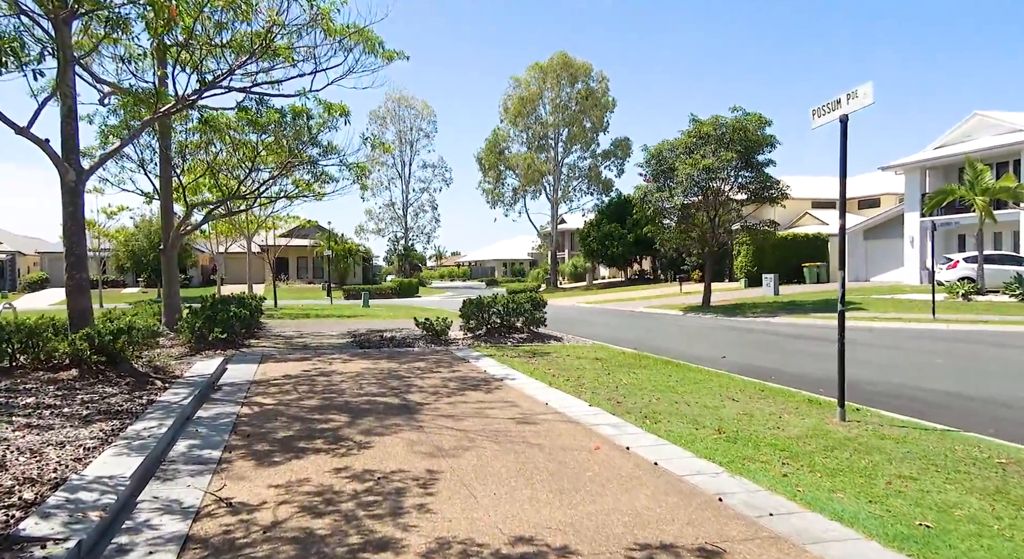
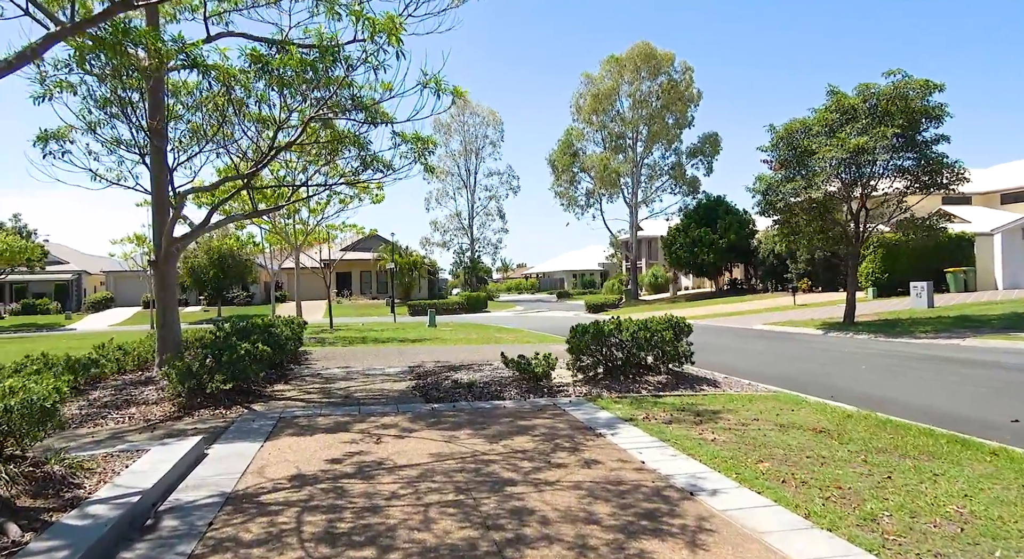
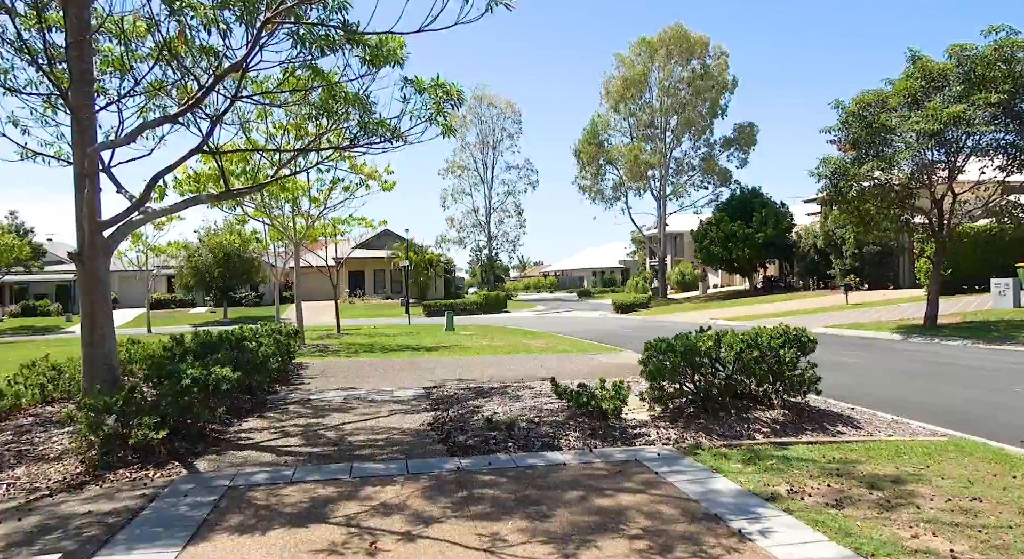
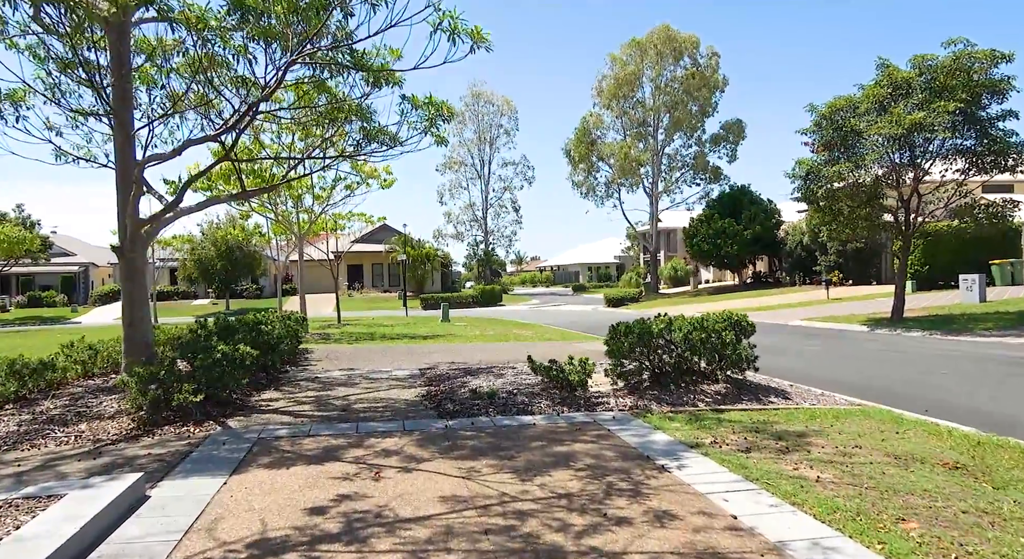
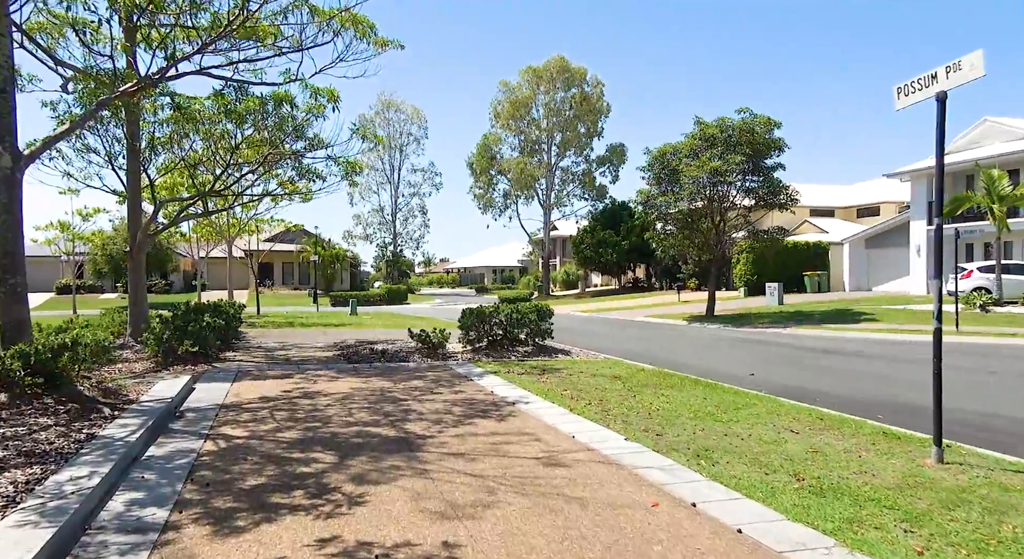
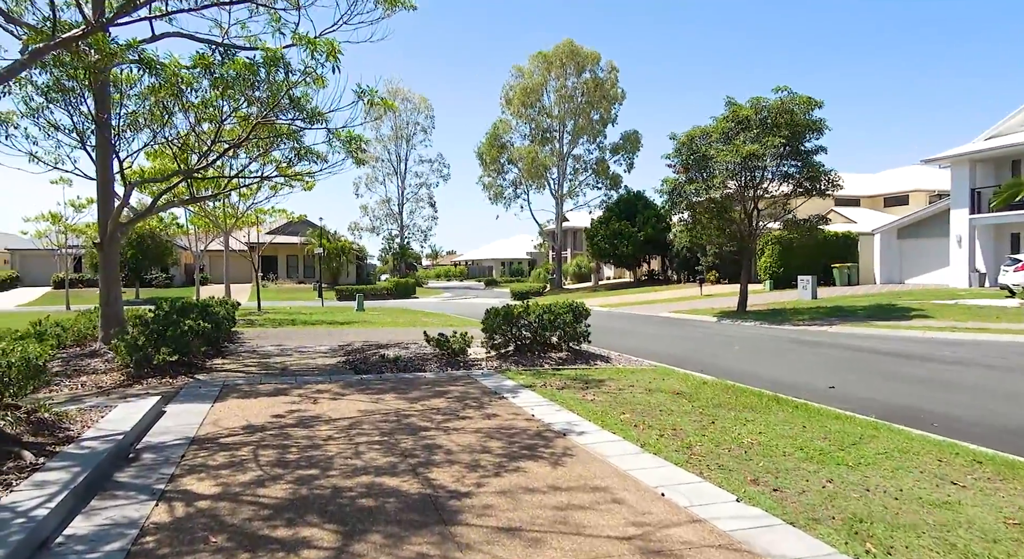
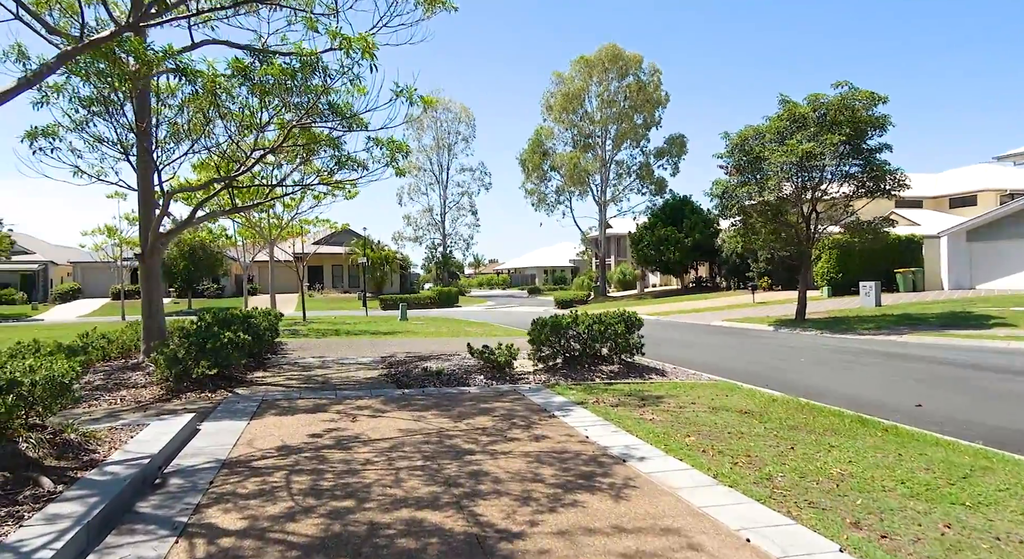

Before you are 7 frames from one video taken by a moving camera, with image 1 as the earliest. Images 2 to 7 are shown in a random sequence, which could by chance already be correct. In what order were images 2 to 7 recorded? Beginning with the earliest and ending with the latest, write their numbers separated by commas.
5, 6, 7, 2, 4, 3
